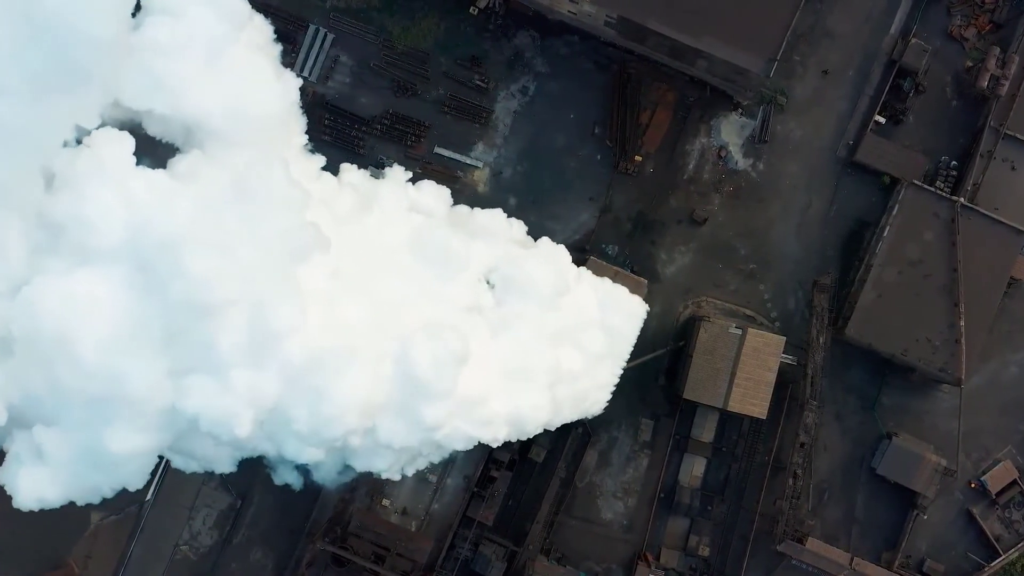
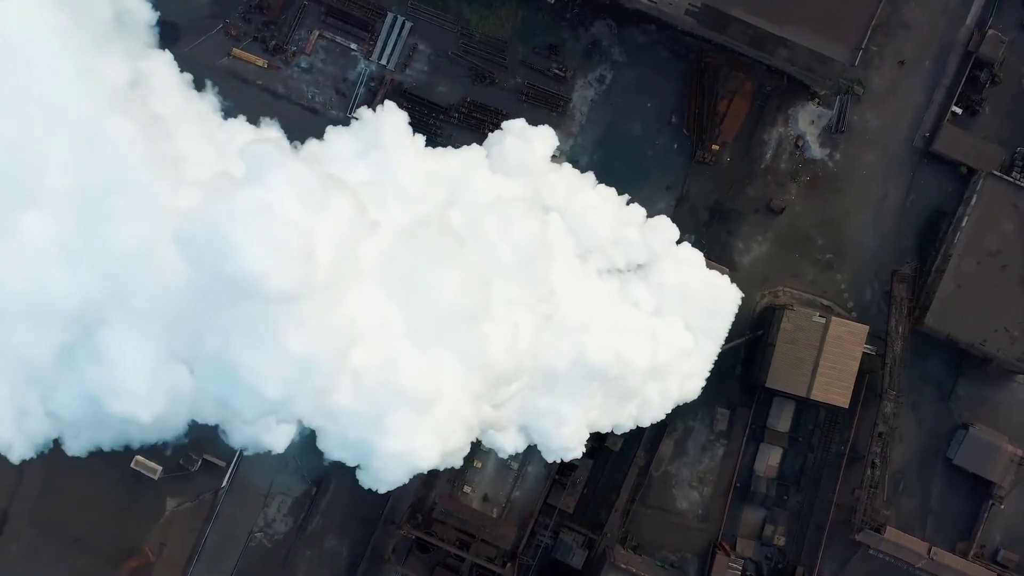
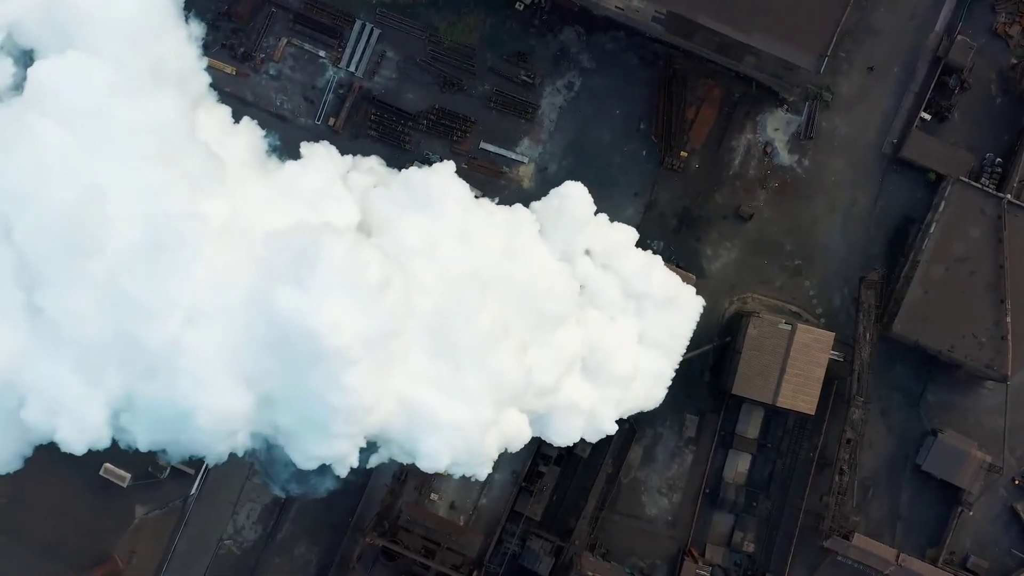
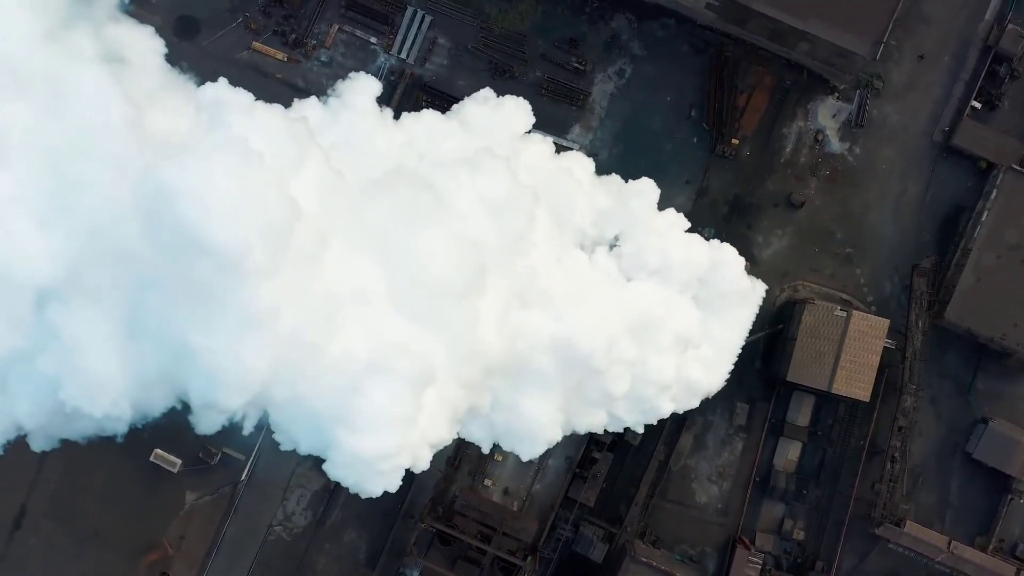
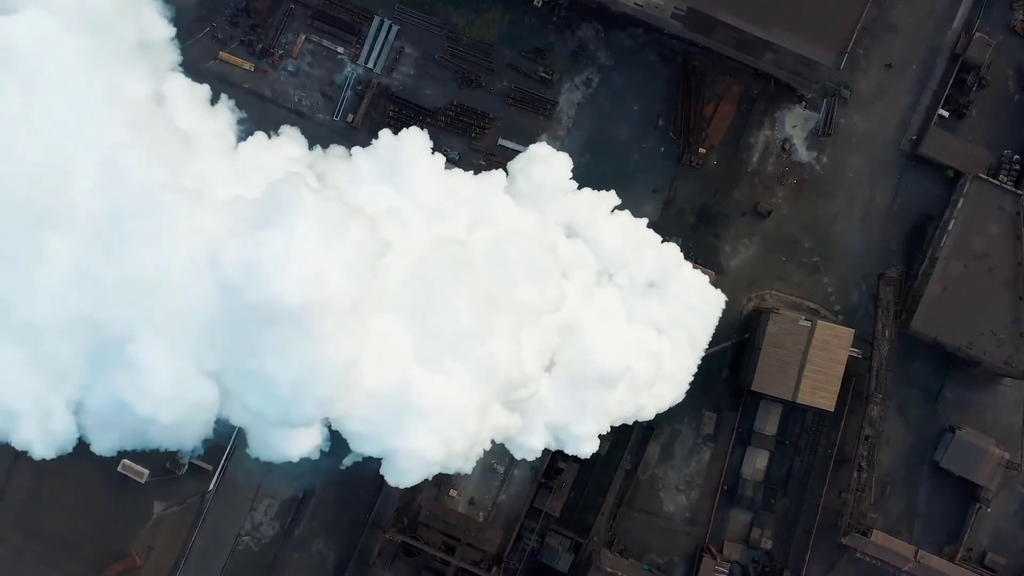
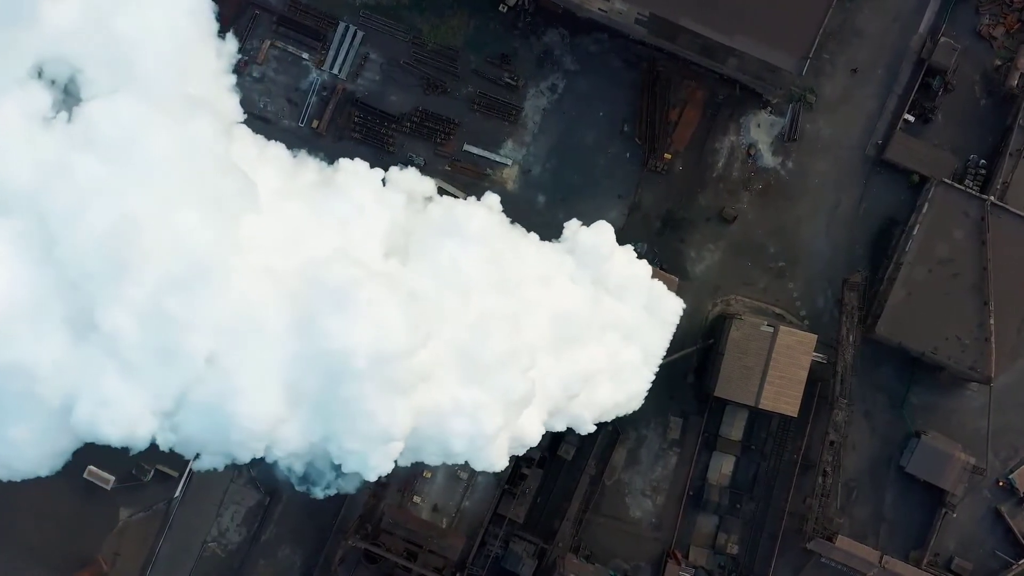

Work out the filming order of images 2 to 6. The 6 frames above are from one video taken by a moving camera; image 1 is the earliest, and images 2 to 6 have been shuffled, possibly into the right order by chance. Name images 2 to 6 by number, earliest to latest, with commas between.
6, 3, 5, 2, 4
